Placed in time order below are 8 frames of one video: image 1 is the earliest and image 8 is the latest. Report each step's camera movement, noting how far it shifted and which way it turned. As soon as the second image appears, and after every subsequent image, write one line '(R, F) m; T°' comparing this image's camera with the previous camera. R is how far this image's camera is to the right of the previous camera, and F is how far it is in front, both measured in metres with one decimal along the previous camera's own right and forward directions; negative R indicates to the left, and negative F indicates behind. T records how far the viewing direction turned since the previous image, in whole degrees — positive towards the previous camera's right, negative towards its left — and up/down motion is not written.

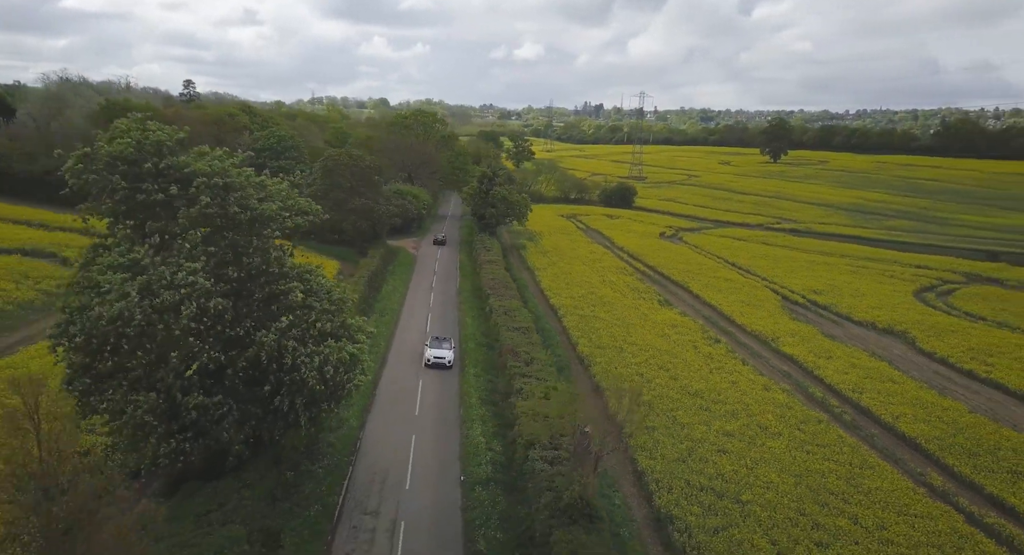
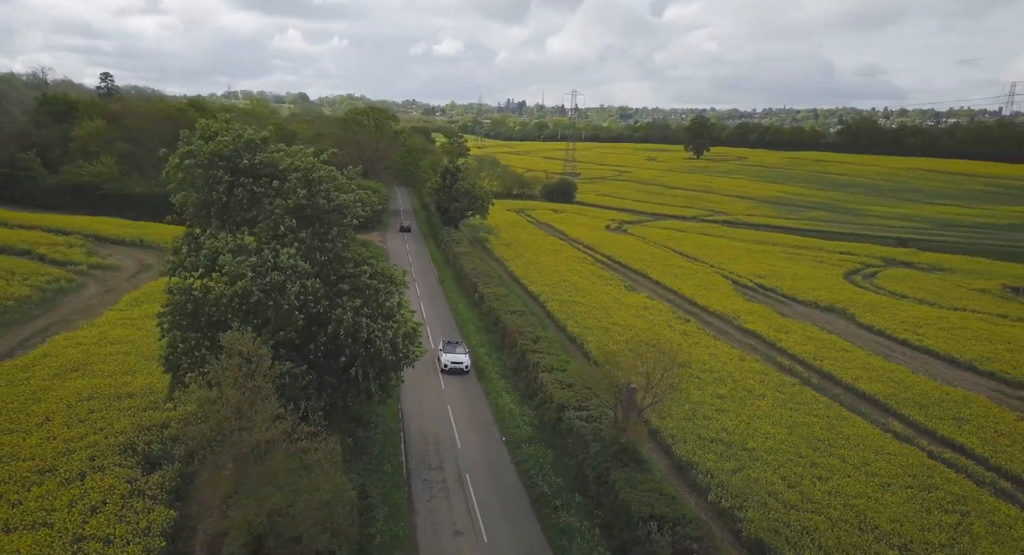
(-4.2, -2.8) m; +6°
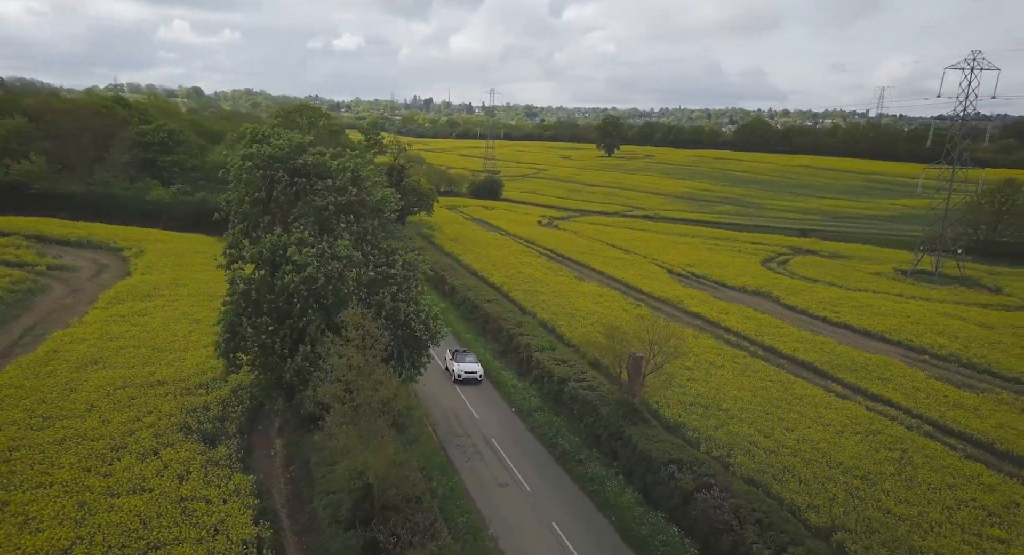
(-4.2, -3.0) m; +7°
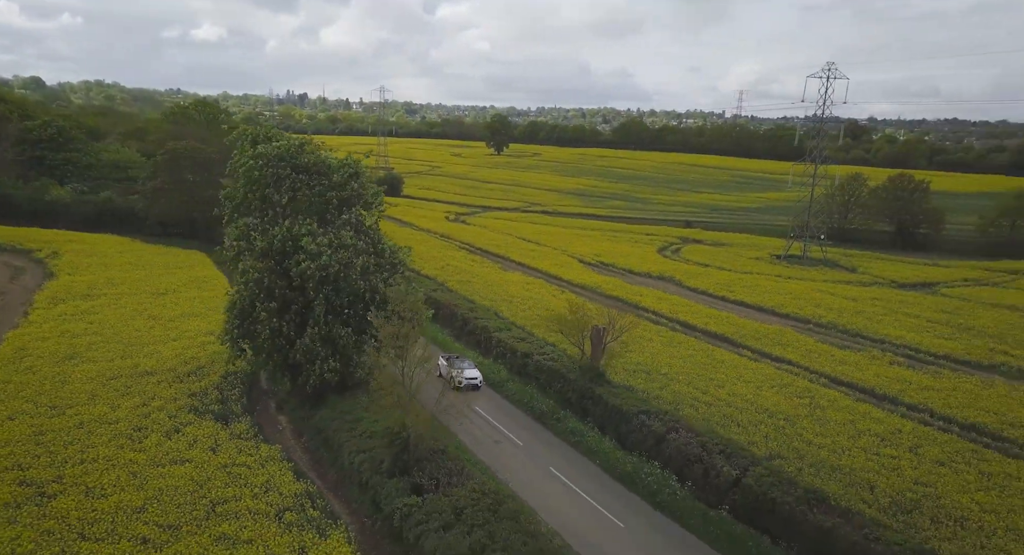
(-4.1, -3.2) m; +9°
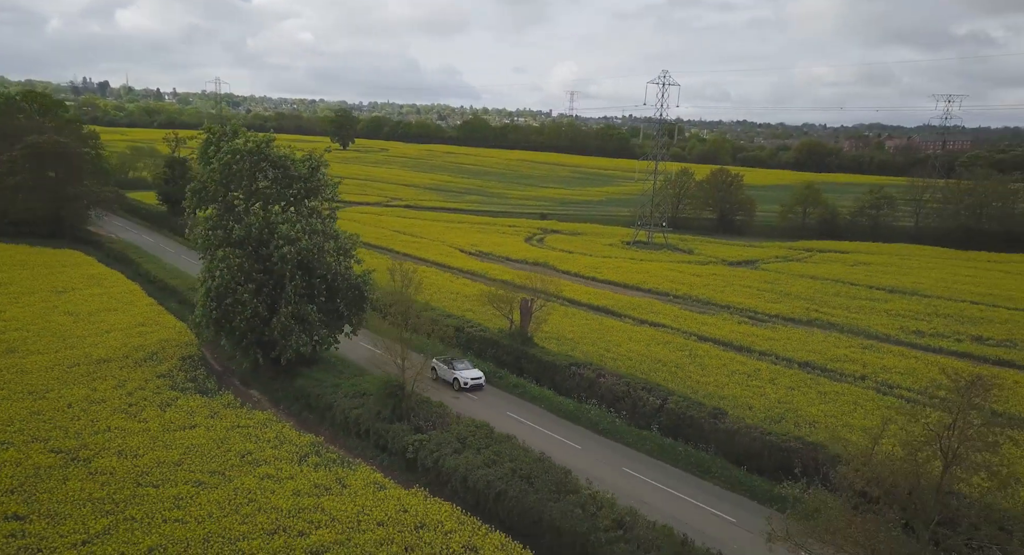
(-5.1, -4.3) m; +13°
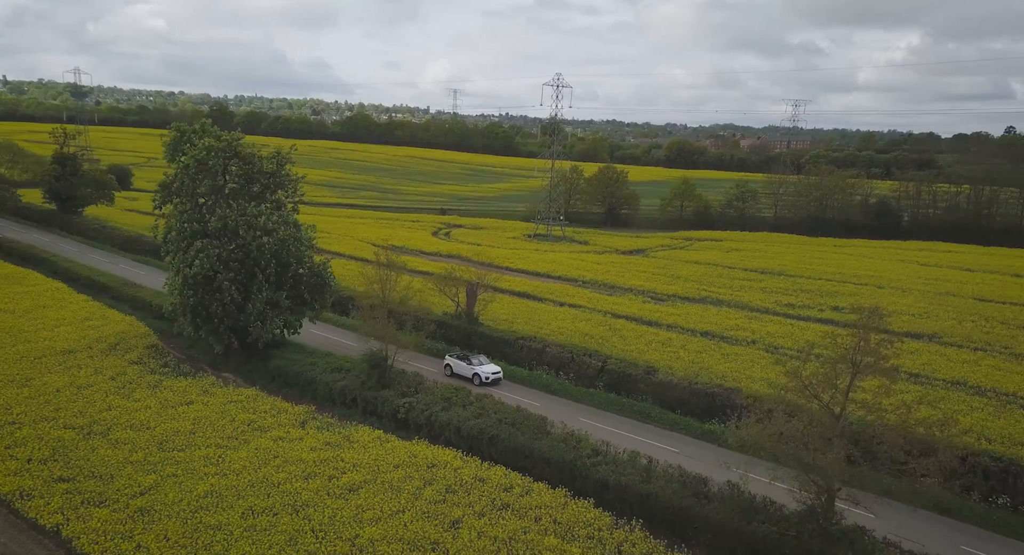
(-3.7, -3.7) m; +10°
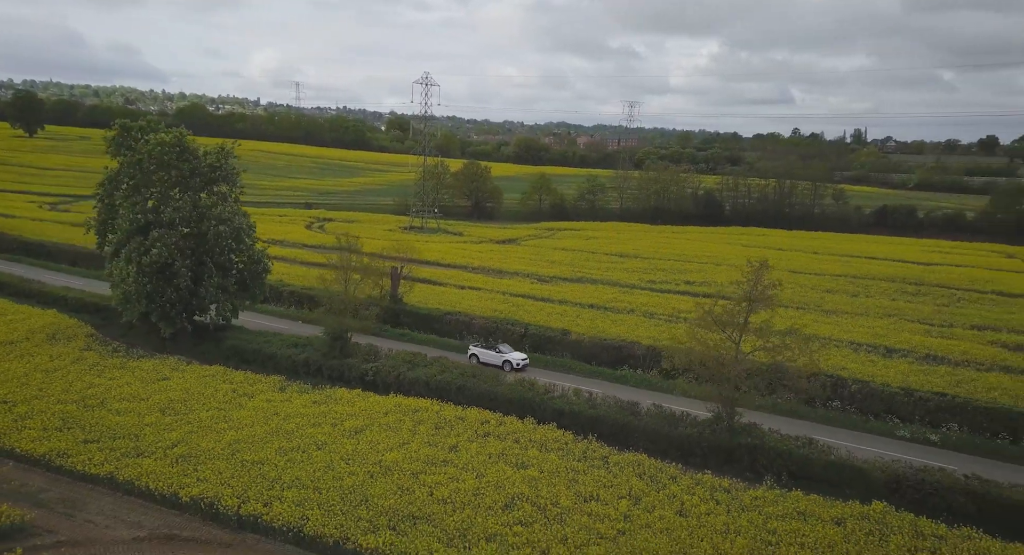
(-5.0, -4.7) m; +13°
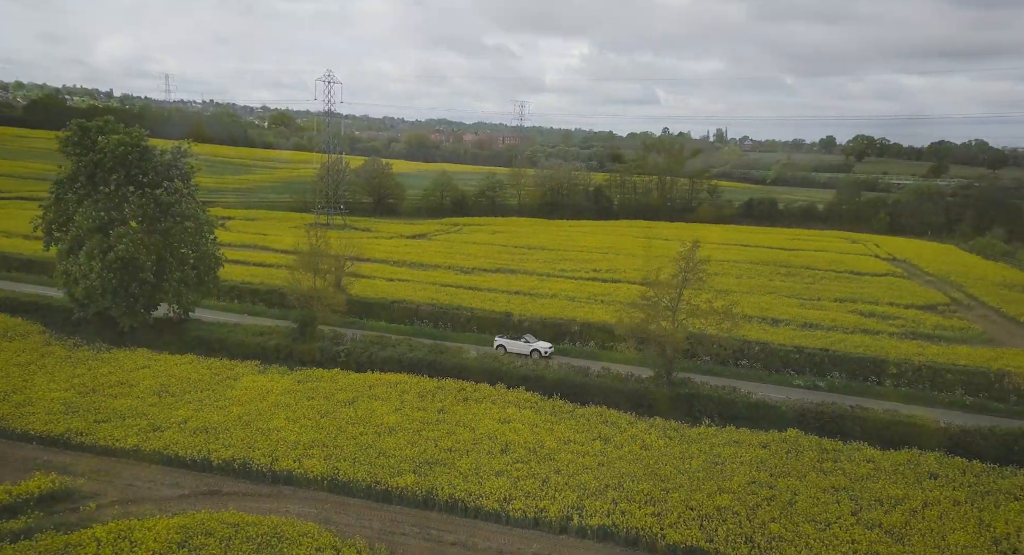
(-3.8, -3.7) m; +10°
